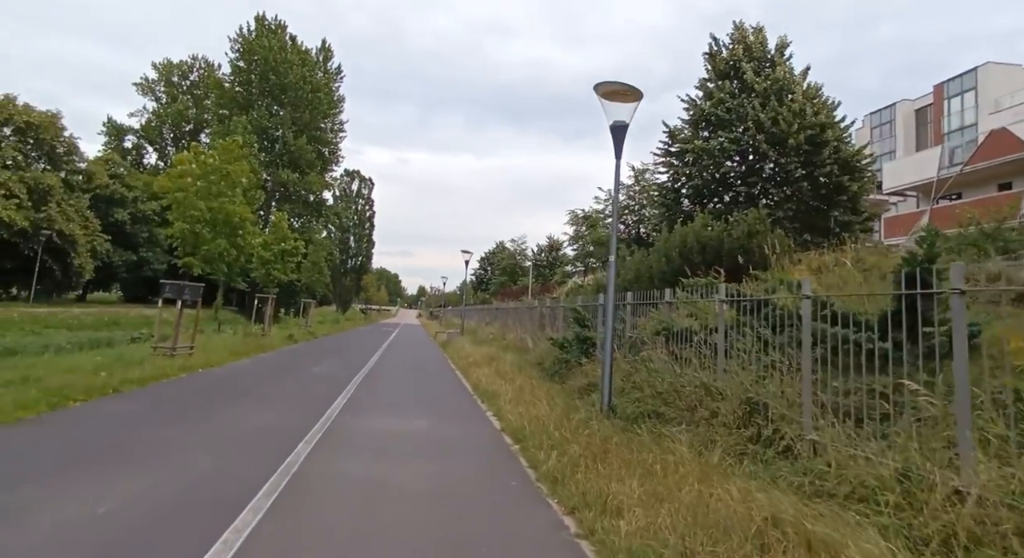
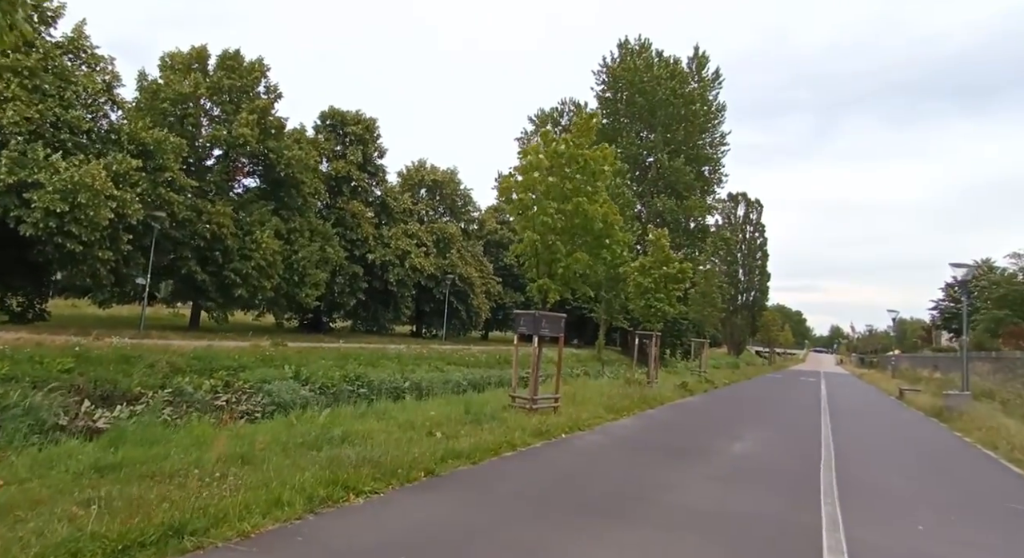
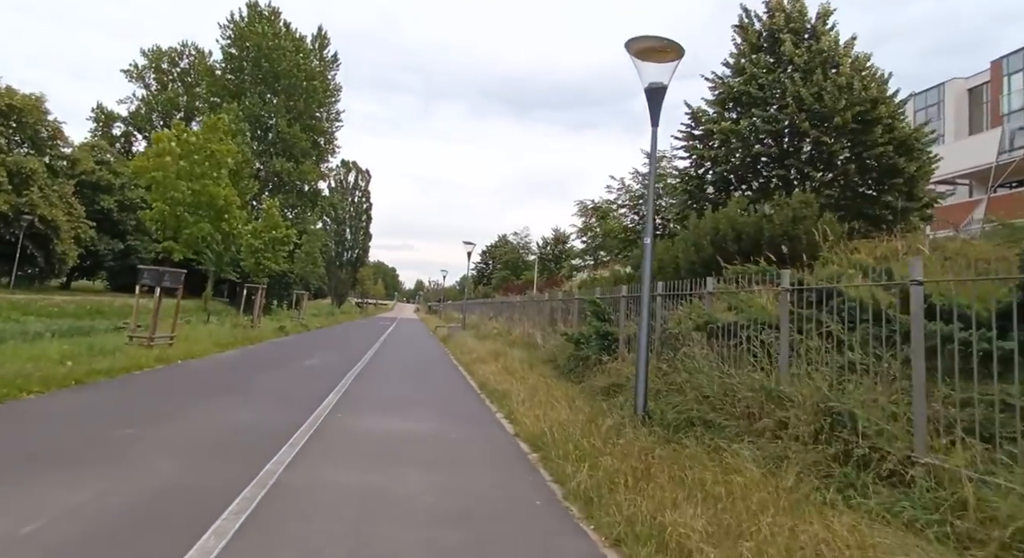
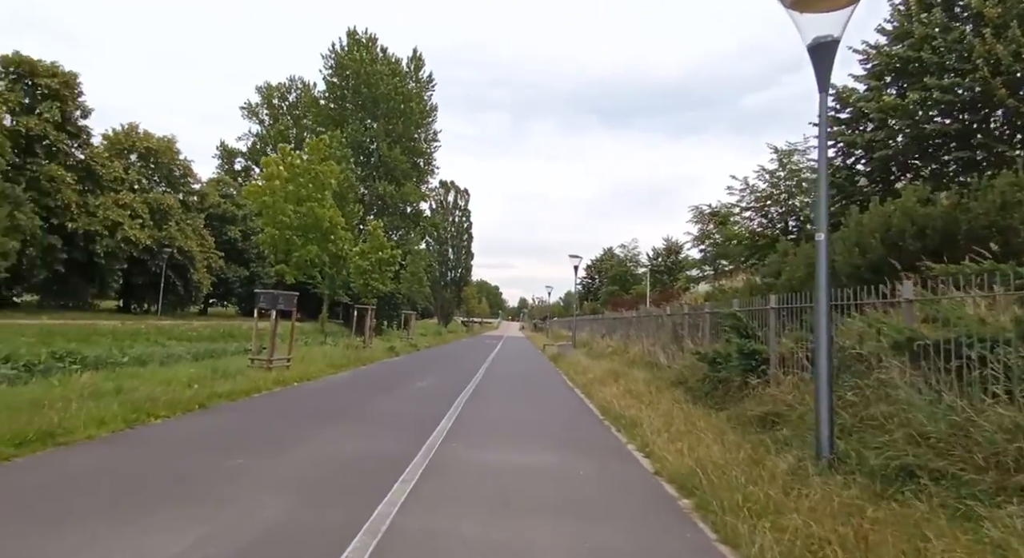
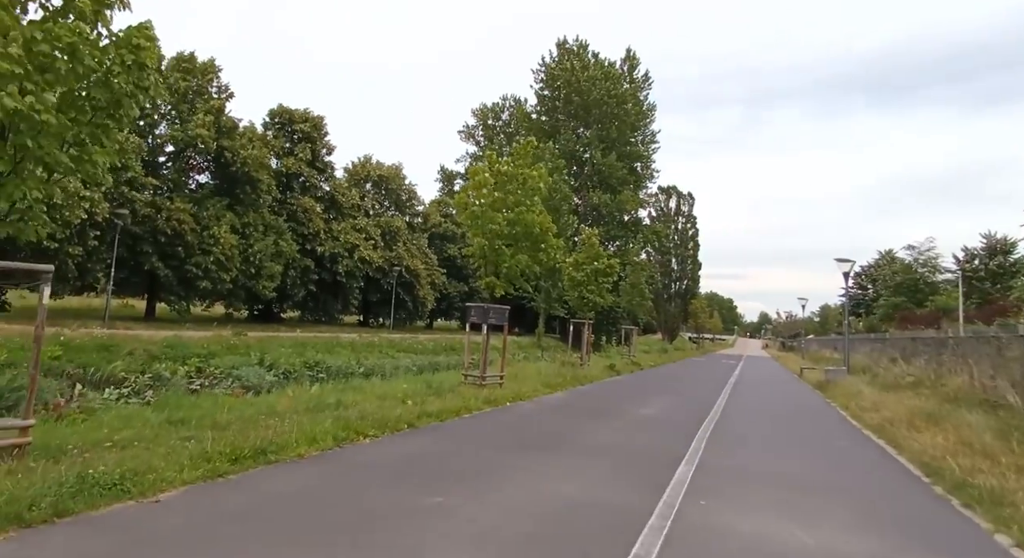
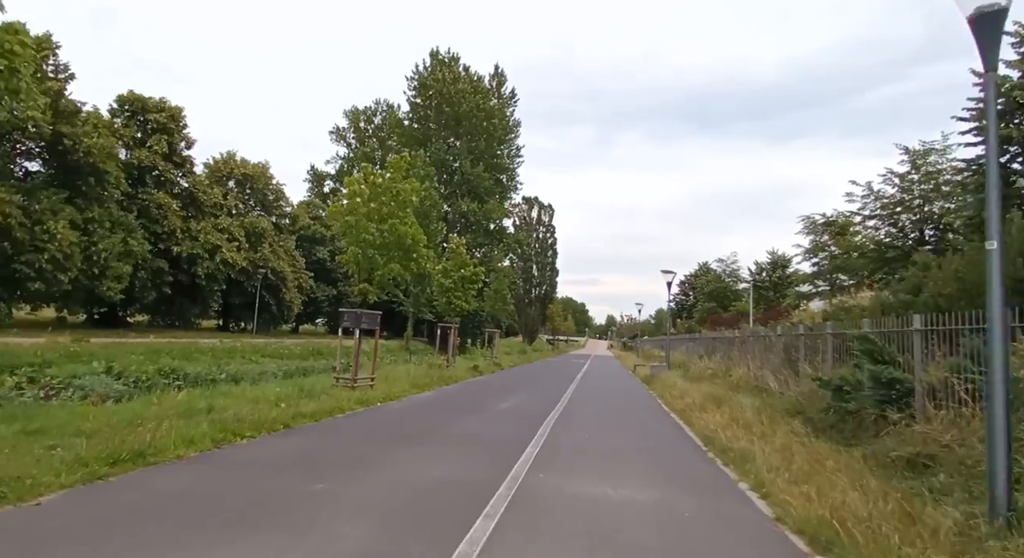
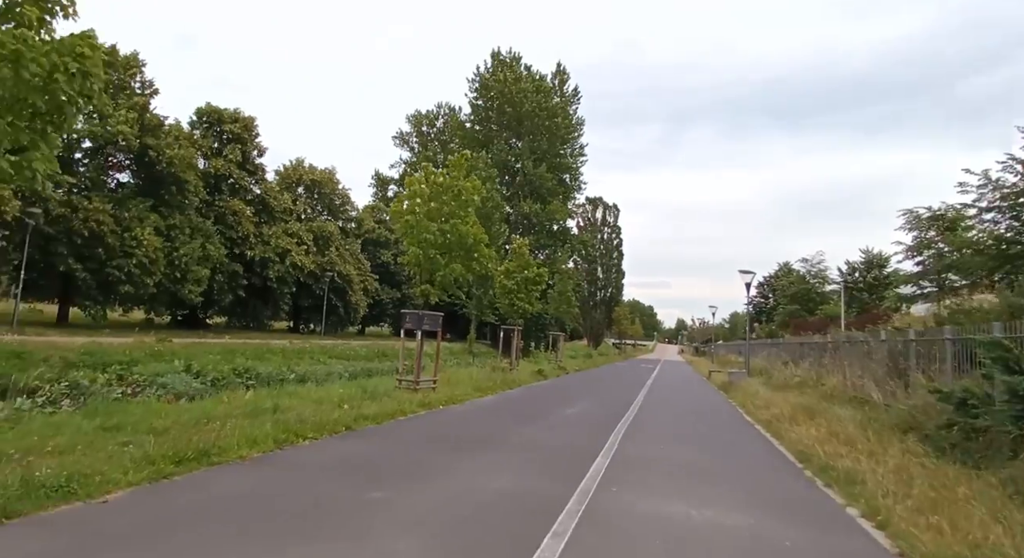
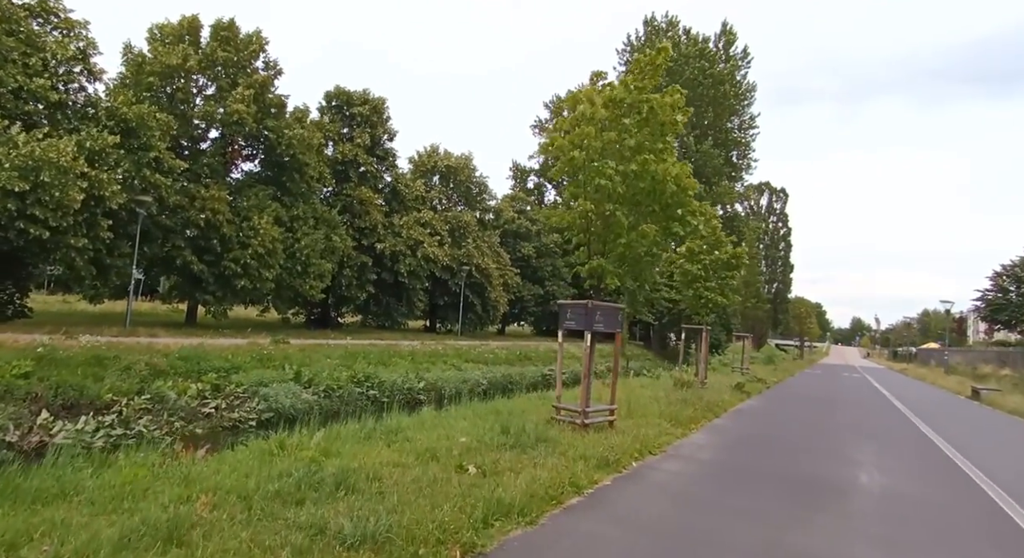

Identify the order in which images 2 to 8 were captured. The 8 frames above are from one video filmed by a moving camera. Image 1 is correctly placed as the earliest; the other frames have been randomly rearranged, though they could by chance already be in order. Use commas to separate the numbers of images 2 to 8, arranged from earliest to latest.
3, 4, 6, 7, 5, 2, 8
